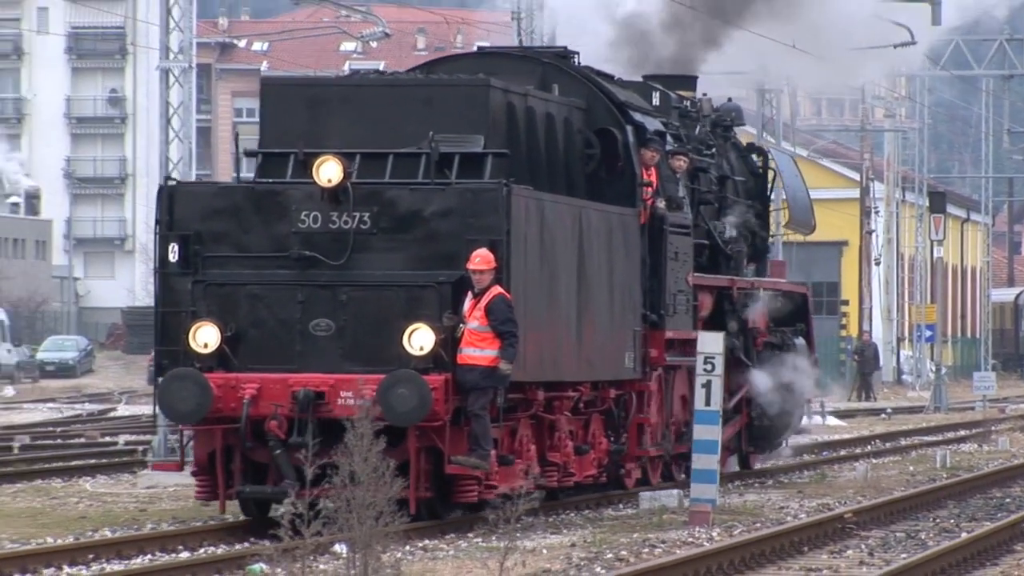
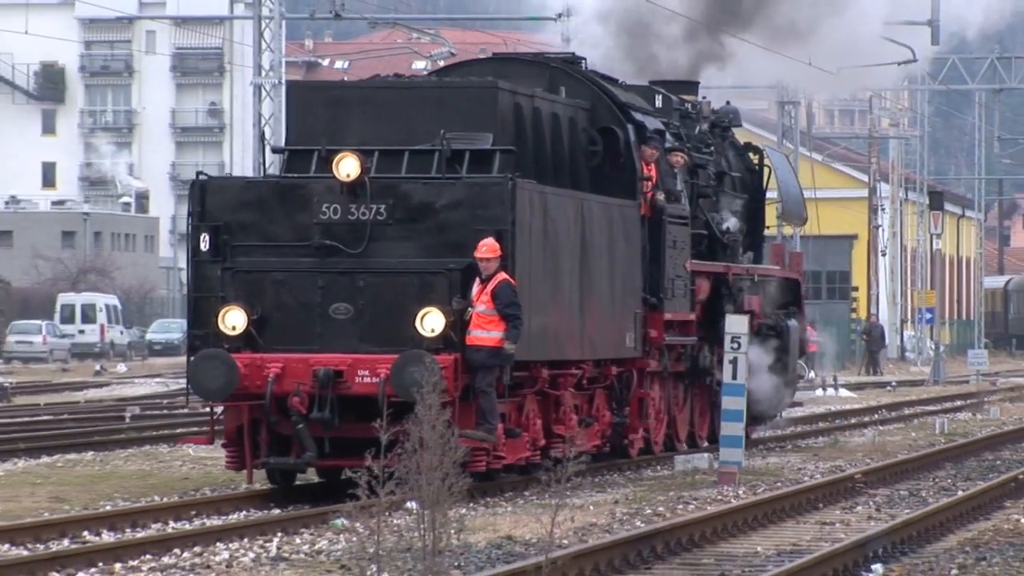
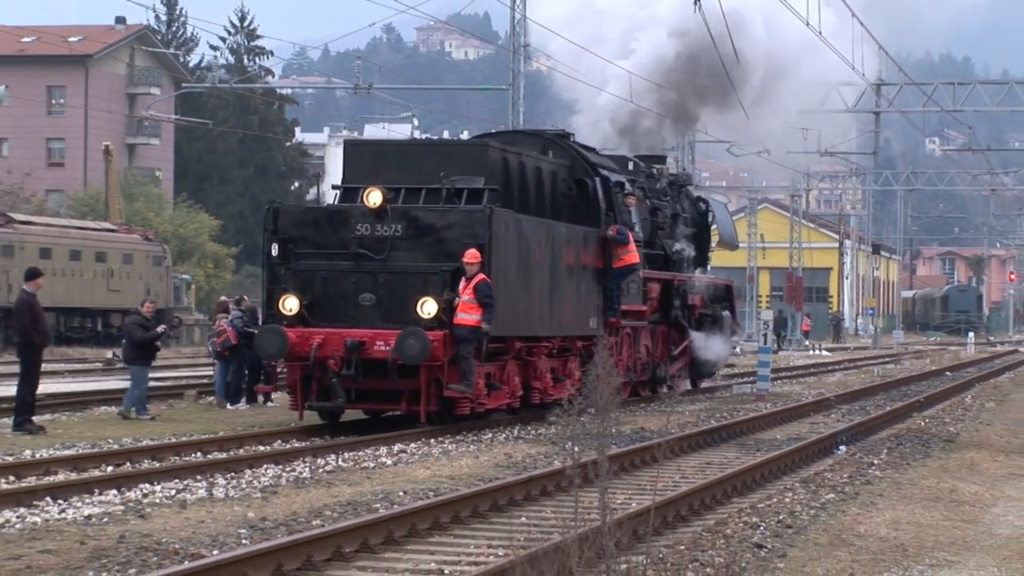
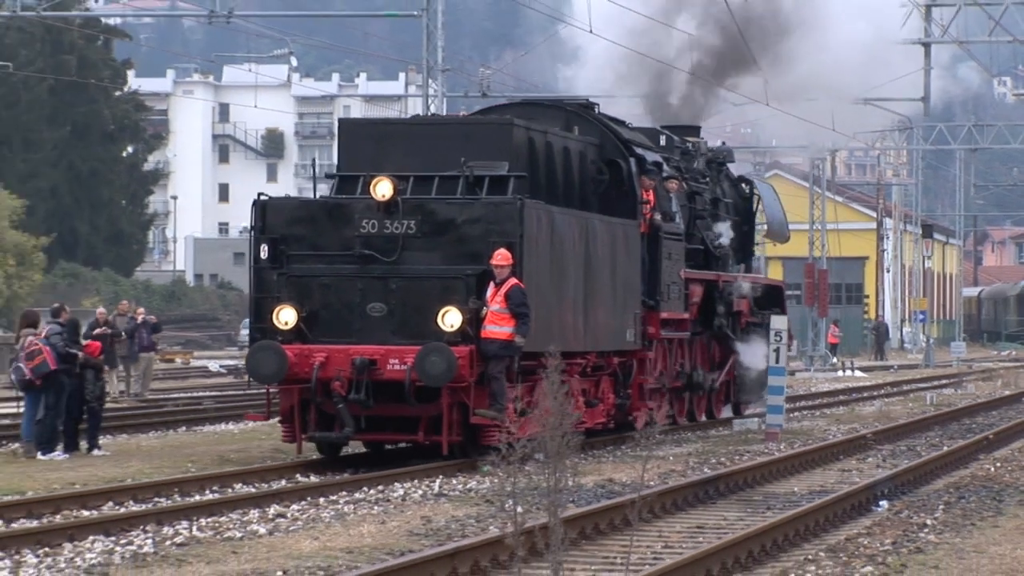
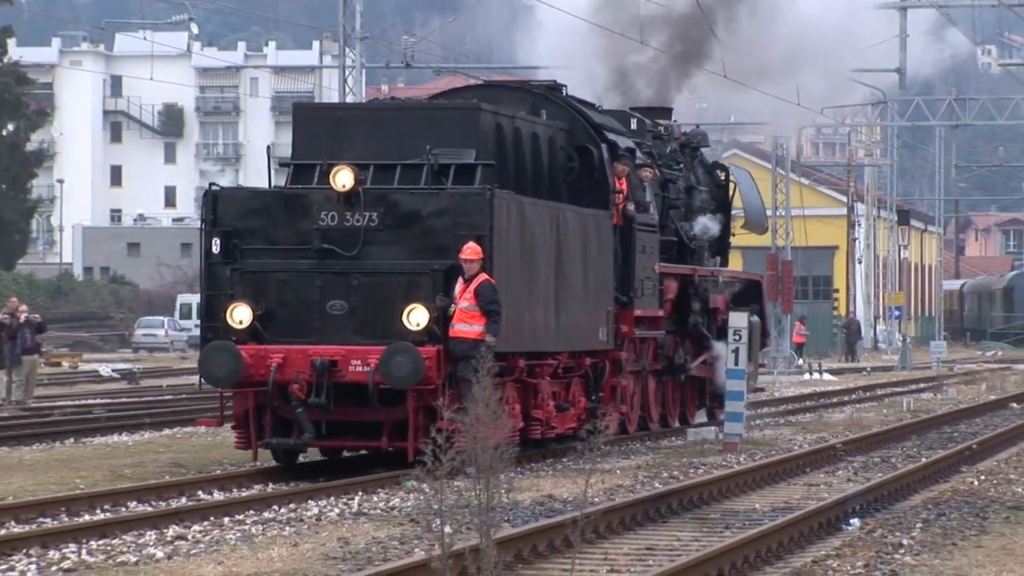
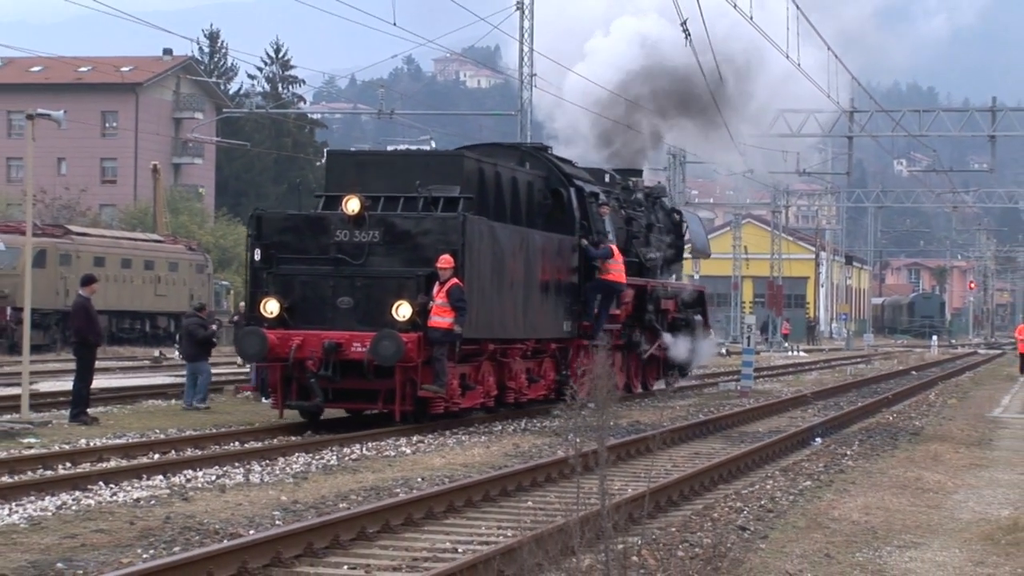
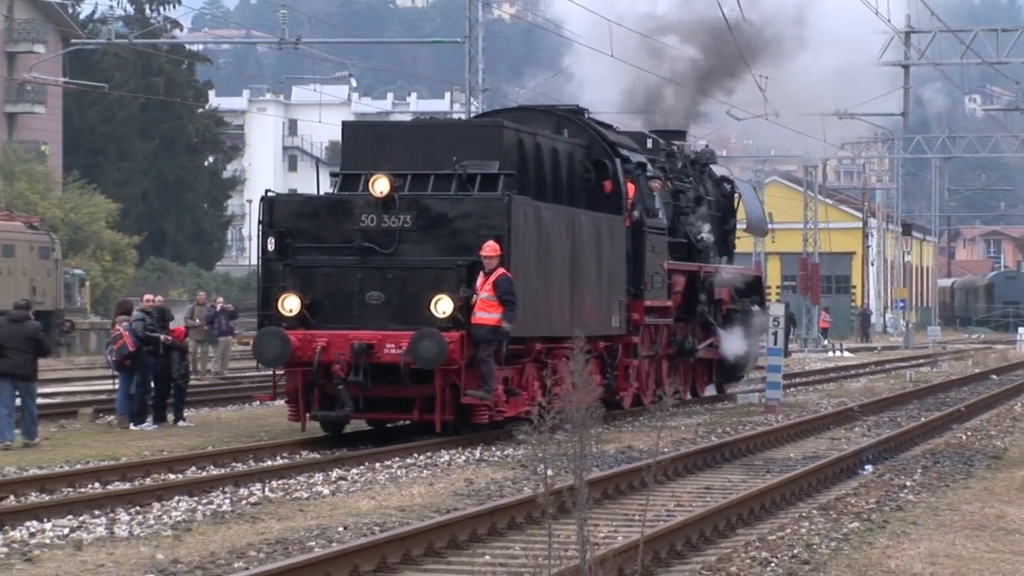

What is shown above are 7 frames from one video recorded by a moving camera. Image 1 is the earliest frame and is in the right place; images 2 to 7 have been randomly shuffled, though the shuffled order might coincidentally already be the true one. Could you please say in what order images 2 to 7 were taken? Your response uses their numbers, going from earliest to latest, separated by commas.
2, 5, 4, 7, 3, 6
